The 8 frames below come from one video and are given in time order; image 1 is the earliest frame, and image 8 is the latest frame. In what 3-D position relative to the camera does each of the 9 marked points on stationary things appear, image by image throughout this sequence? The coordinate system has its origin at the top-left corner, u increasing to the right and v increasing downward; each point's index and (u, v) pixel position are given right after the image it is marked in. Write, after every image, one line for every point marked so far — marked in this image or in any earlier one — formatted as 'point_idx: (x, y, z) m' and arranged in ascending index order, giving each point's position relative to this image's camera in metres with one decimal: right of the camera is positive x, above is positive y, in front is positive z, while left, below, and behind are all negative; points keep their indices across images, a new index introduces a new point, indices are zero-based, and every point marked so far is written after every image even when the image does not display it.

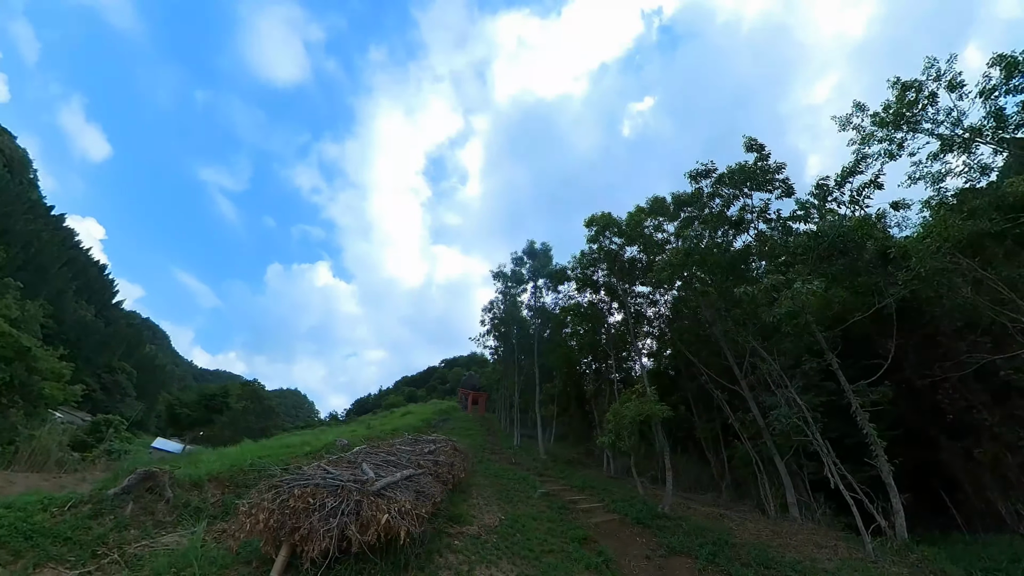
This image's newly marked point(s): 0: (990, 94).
0: (+7.2, +2.9, +7.0) m
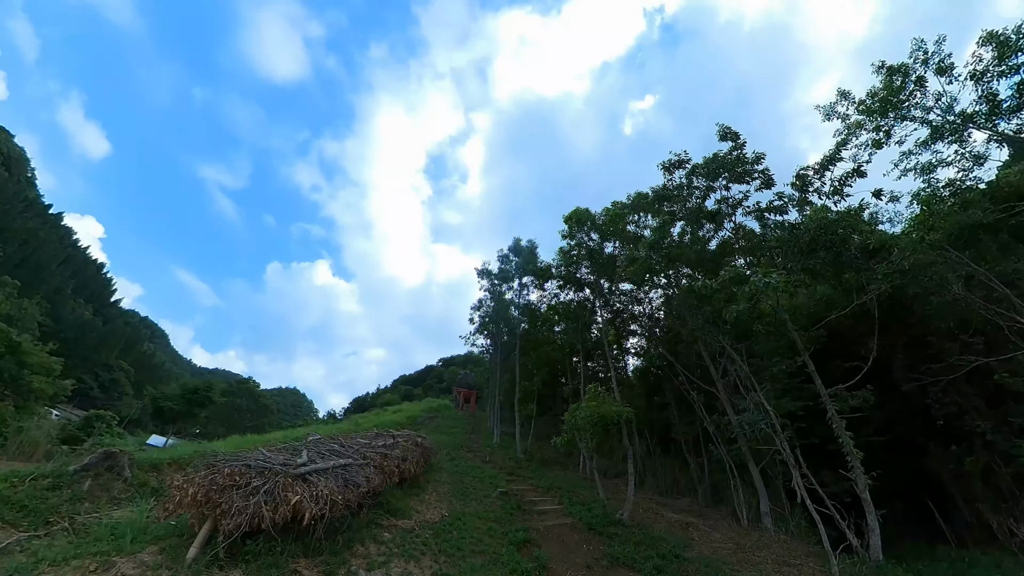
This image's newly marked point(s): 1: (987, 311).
0: (+6.6, +3.0, +6.6) m
1: (+6.7, -0.3, +6.5) m
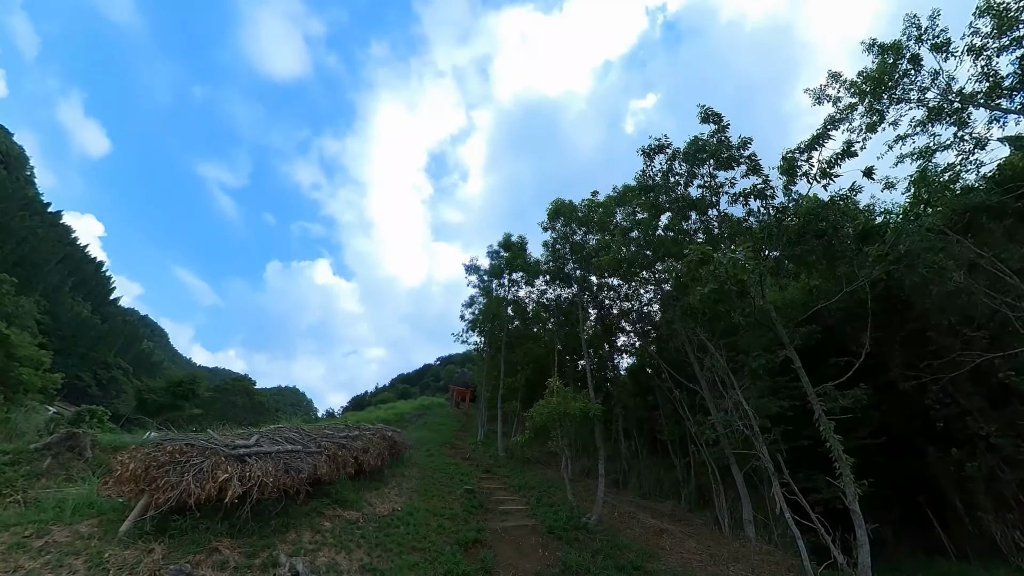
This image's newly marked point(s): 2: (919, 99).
0: (+6.2, +3.1, +6.2) m
1: (+6.3, -0.2, +6.1) m
2: (+5.9, +2.7, +6.7) m
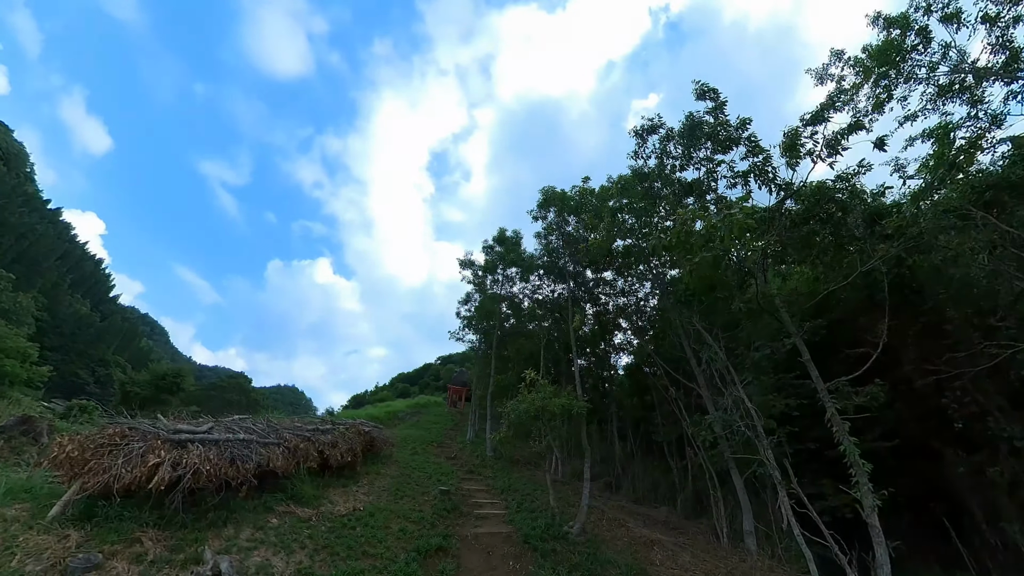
0: (+6.0, +3.2, +5.7) m
1: (+6.1, -0.1, +5.6) m
2: (+5.7, +2.9, +6.2) m
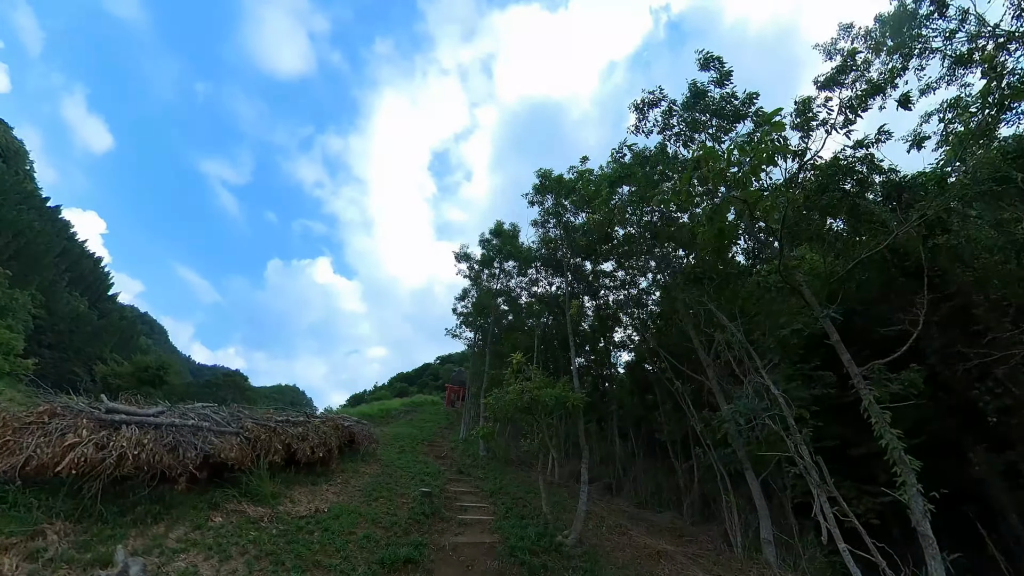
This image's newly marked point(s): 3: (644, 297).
0: (+5.9, +3.4, +5.1) m
1: (+6.0, +0.1, +5.1) m
2: (+5.6, +3.0, +5.7) m
3: (+2.8, -0.2, +9.7) m
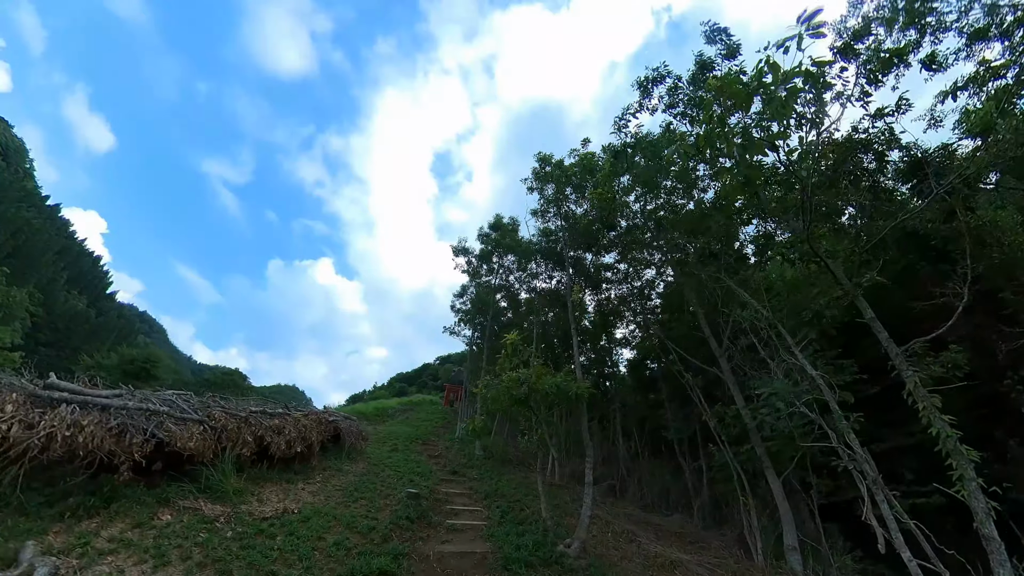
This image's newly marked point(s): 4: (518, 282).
0: (+5.9, +3.6, +4.7) m
1: (+6.0, +0.3, +4.7) m
2: (+5.6, +3.2, +5.3) m
3: (+2.8, 0.0, +9.3) m
4: (+0.2, +0.2, +13.1) m
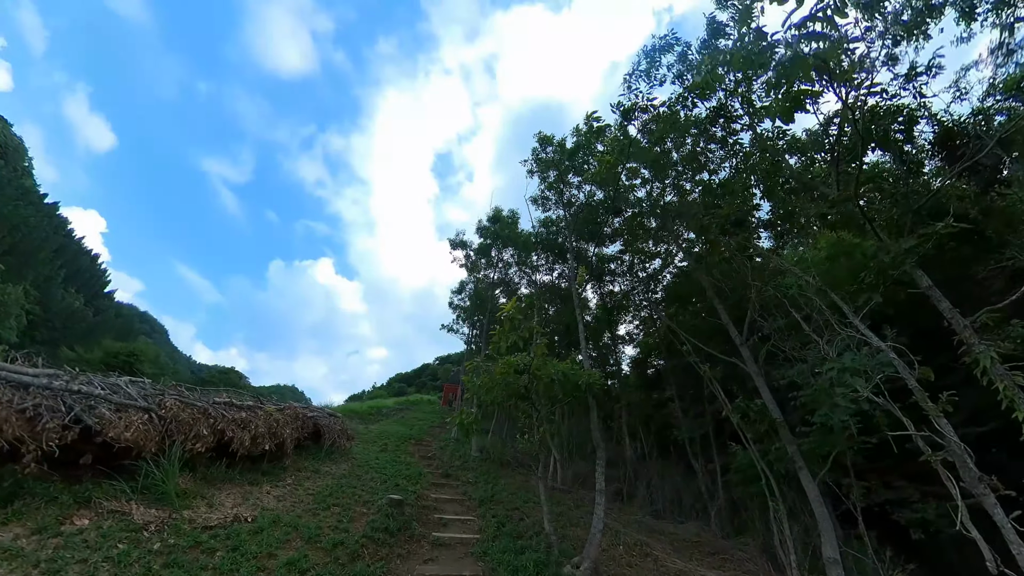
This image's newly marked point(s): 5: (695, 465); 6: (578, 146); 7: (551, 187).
0: (+5.9, +3.7, +4.2) m
1: (+5.9, +0.4, +4.1) m
2: (+5.6, +3.4, +4.7) m
3: (+2.7, +0.1, +8.7) m
4: (+0.2, +0.3, +12.6) m
5: (+3.8, -3.7, +9.6) m
6: (+1.2, +2.4, +8.0) m
7: (+0.8, +1.8, +8.4) m
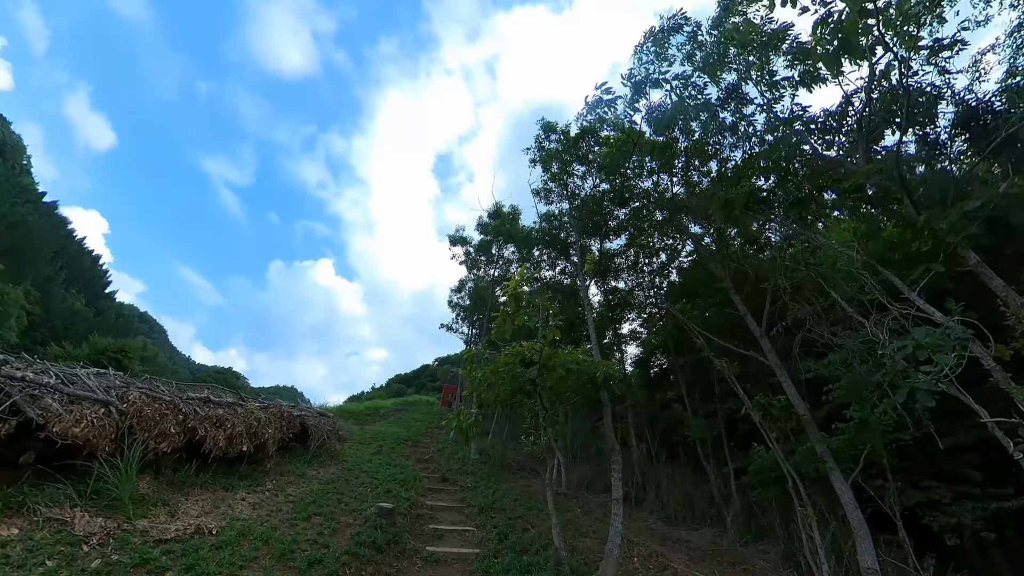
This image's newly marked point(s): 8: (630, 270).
0: (+6.0, +3.8, +3.8) m
1: (+6.0, +0.5, +3.7) m
2: (+5.6, +3.4, +4.4) m
3: (+2.8, +0.2, +8.4) m
4: (+0.2, +0.4, +12.2) m
5: (+3.8, -3.6, +9.3) m
6: (+1.2, +2.5, +7.6) m
7: (+0.8, +1.9, +8.1) m
8: (+2.3, +0.4, +8.5) m
